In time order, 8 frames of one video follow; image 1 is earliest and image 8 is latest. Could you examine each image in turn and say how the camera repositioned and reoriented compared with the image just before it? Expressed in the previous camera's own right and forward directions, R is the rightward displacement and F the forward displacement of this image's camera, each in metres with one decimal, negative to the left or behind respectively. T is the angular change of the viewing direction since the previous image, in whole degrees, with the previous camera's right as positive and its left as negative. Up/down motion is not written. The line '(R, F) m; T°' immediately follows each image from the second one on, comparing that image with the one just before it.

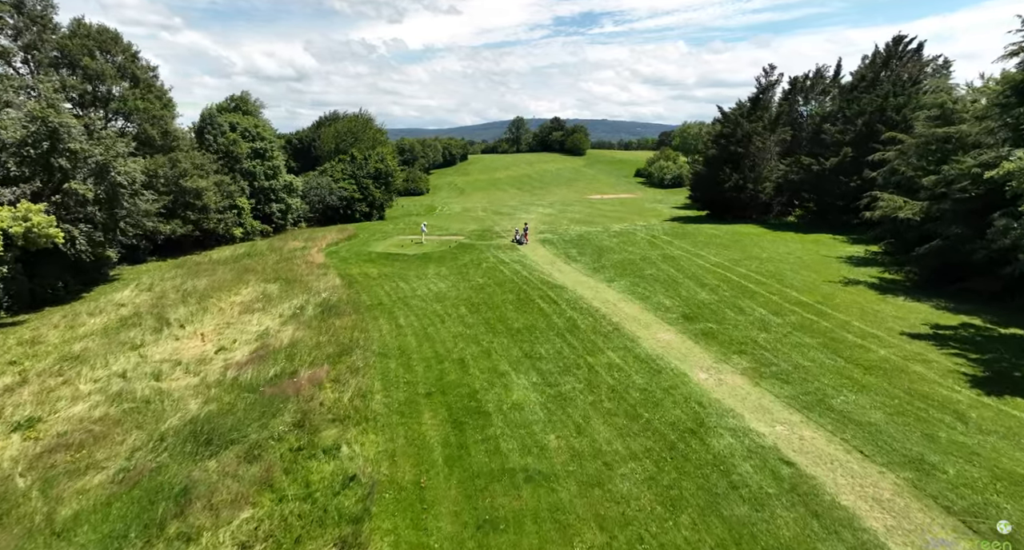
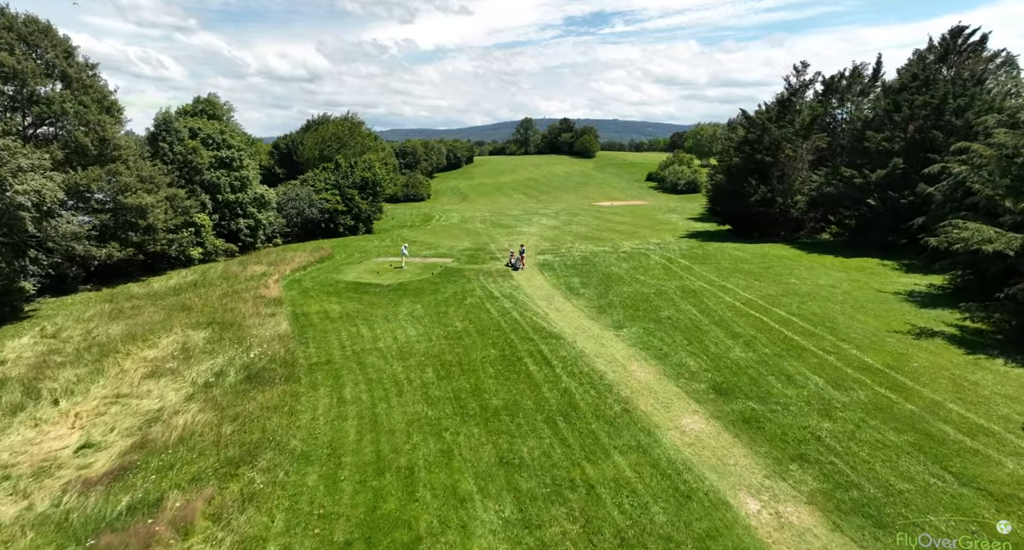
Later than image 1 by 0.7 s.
(+0.9, +4.4) m; -1°
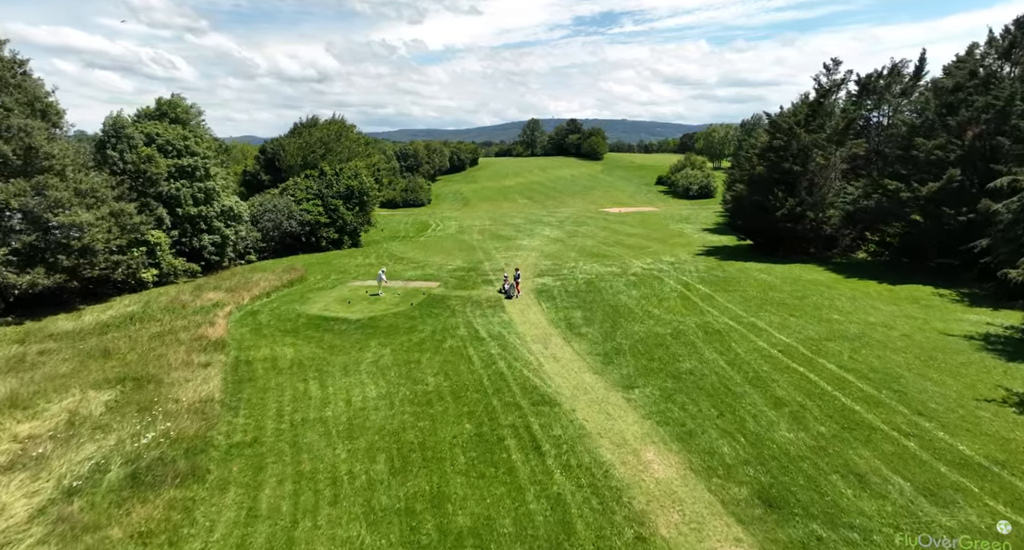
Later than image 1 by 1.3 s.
(+0.7, +3.8) m; -1°
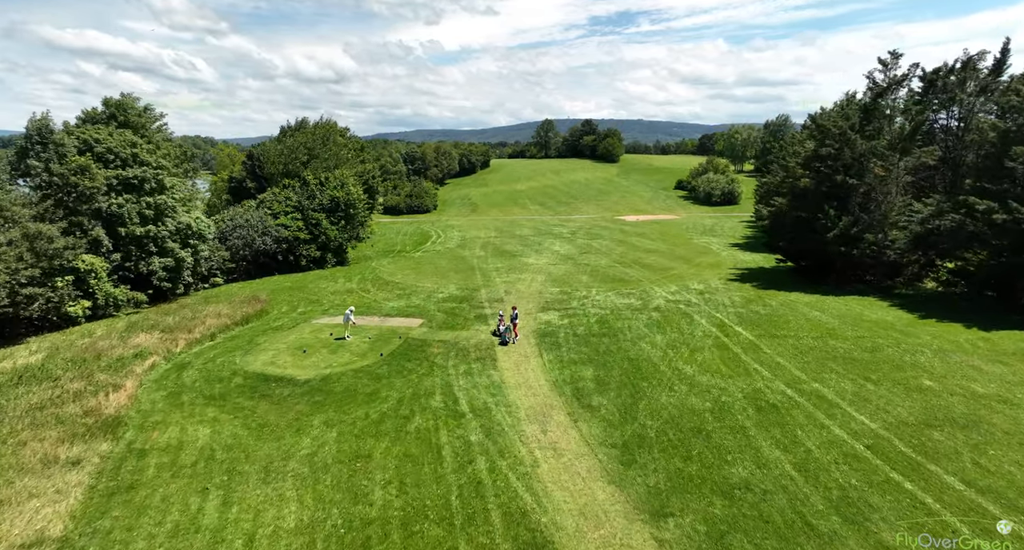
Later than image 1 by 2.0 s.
(+0.7, +4.8) m; -2°
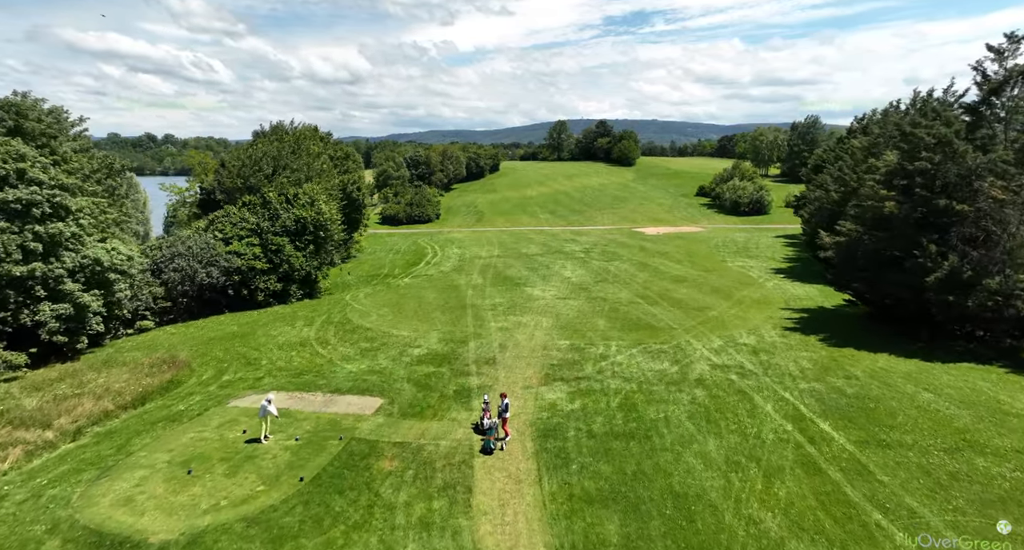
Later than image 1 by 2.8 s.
(+0.7, +6.5) m; -1°
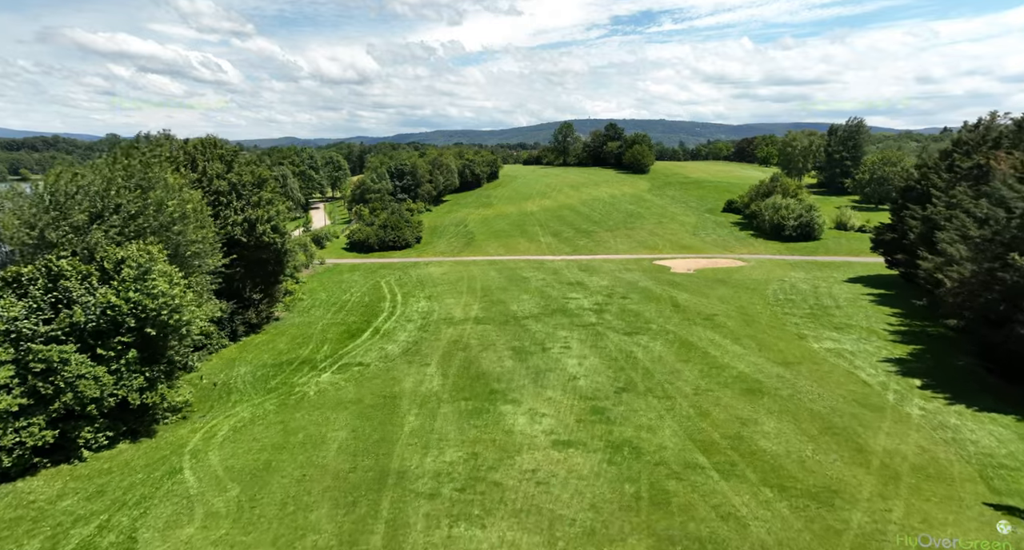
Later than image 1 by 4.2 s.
(+1.5, +13.7) m; -1°
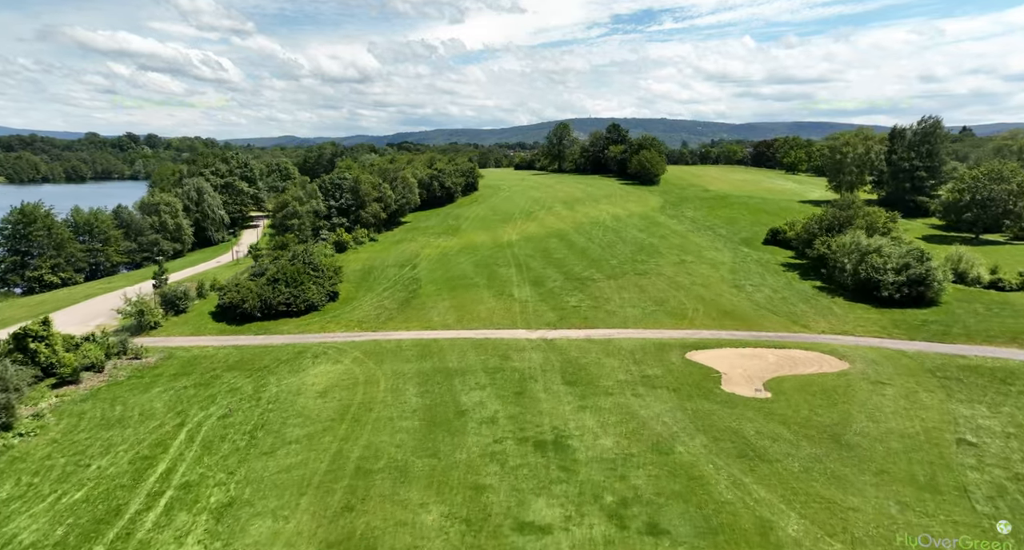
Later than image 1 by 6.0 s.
(+3.9, +23.1) m; 0°
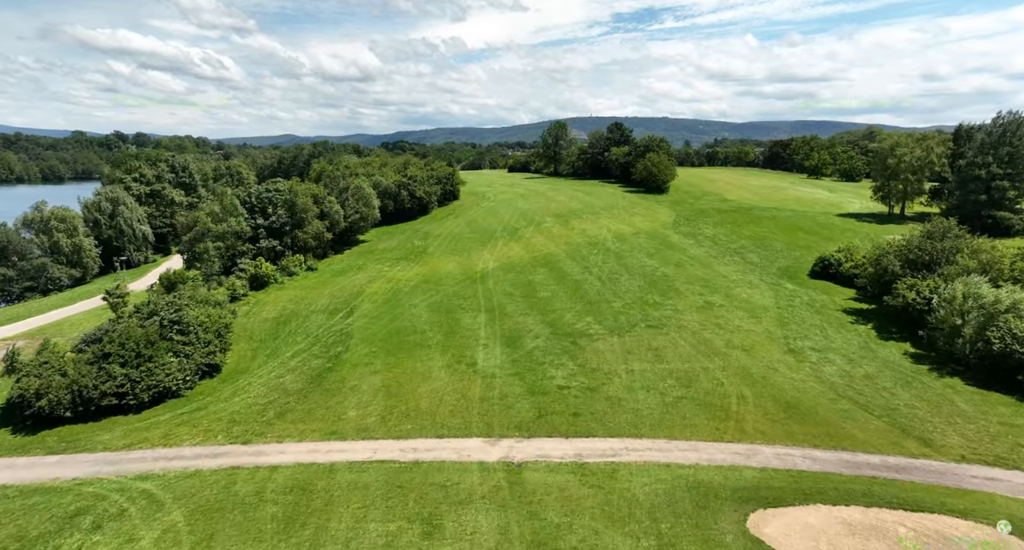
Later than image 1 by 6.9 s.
(+2.8, +15.7) m; 0°
